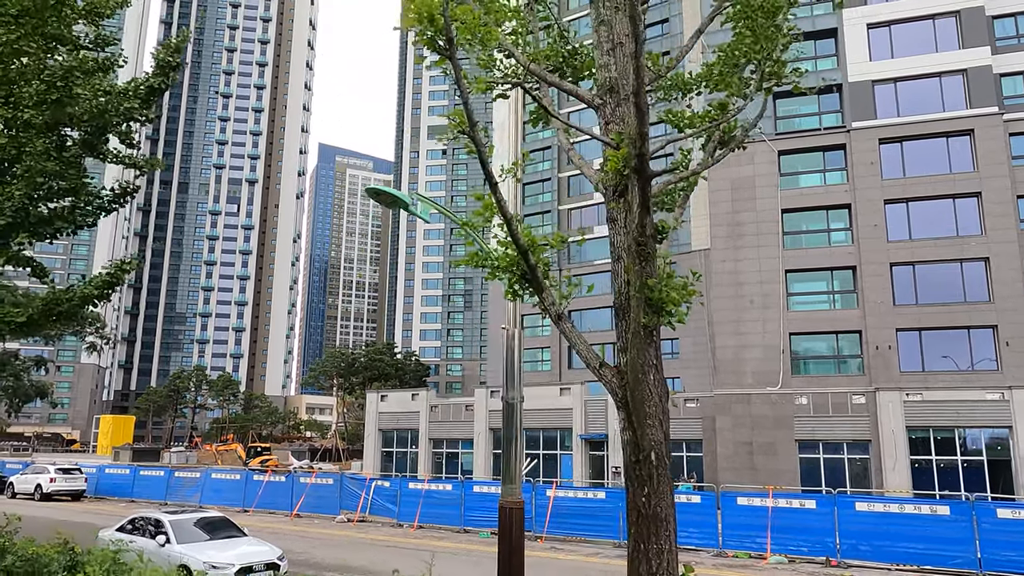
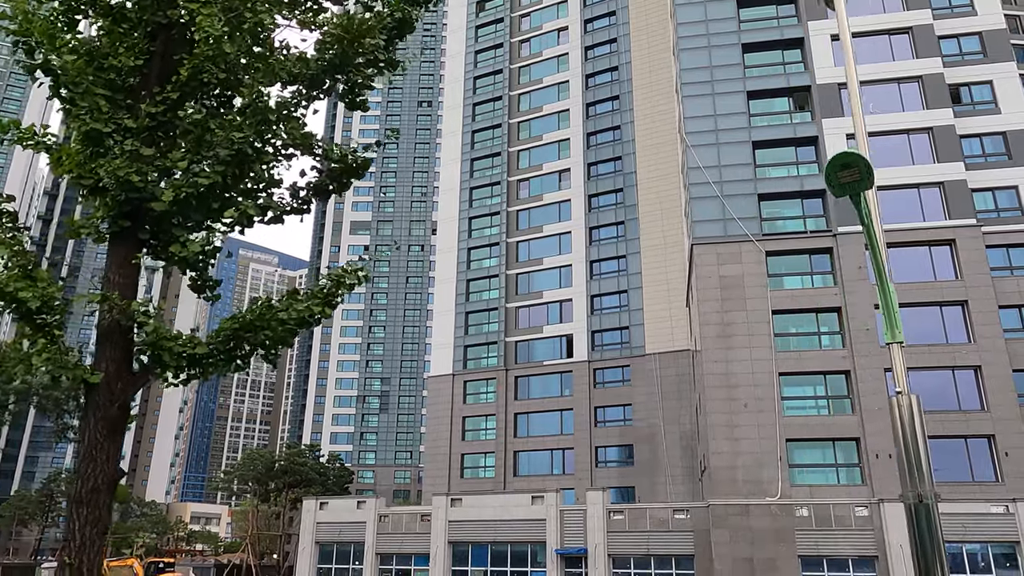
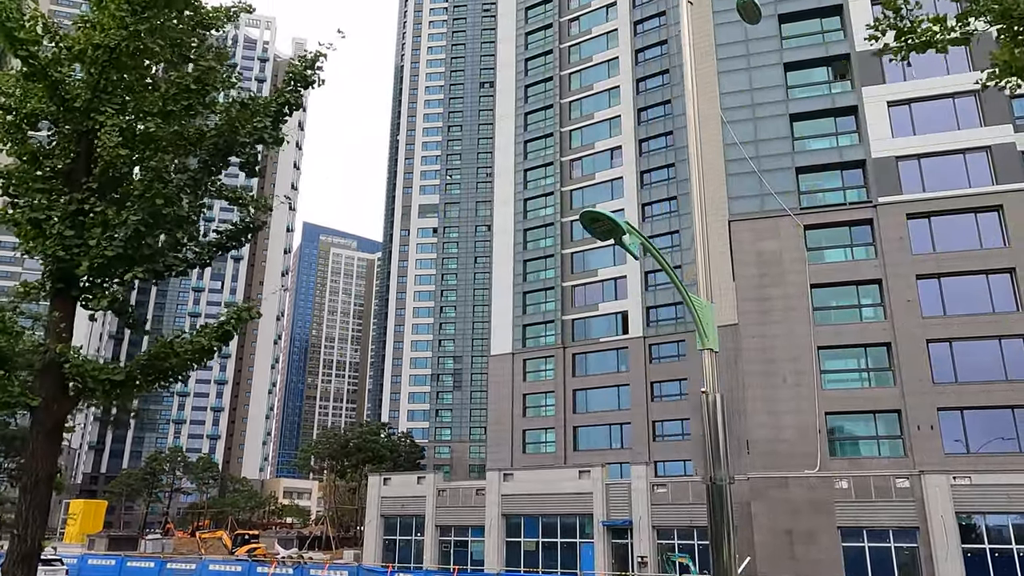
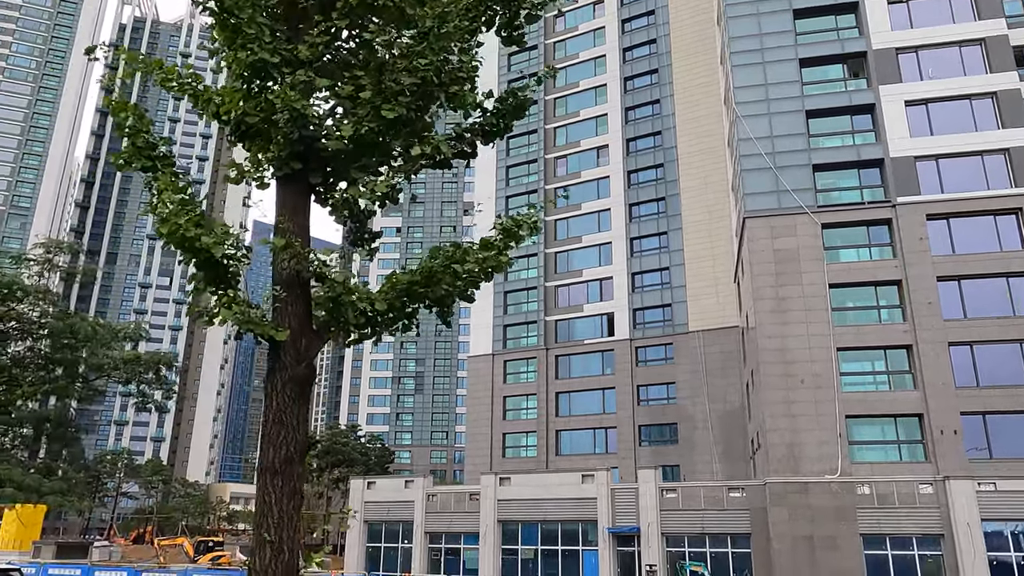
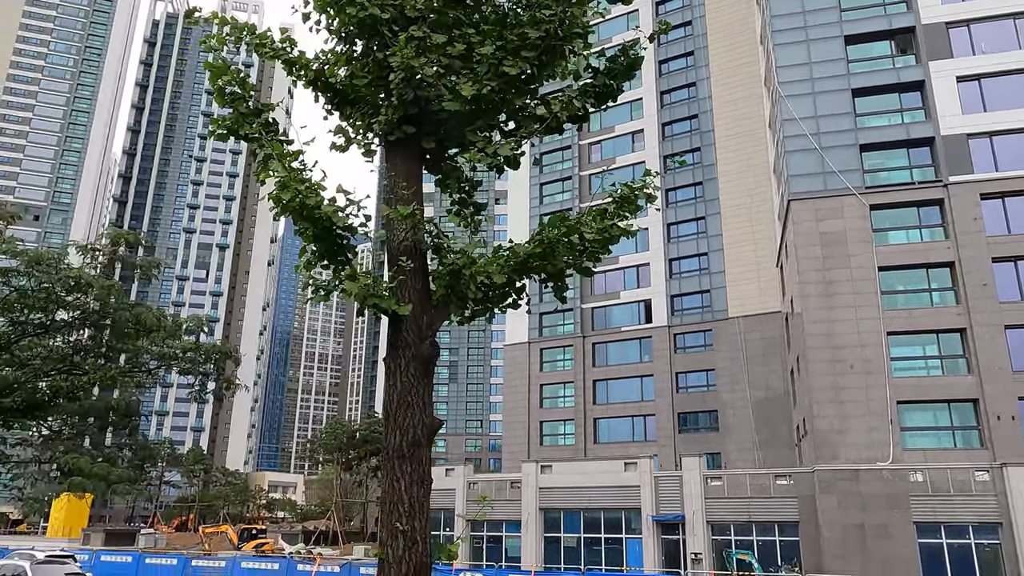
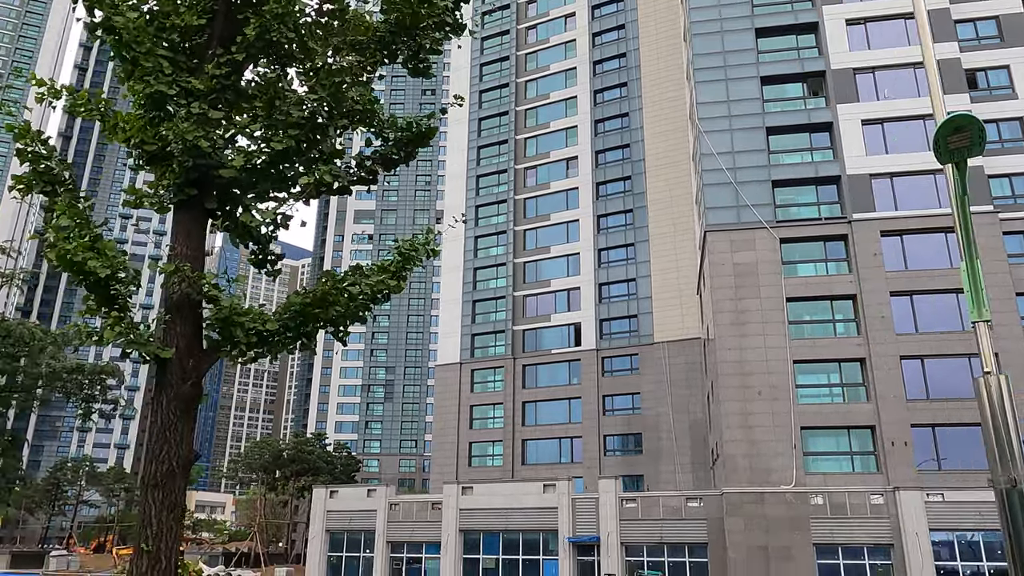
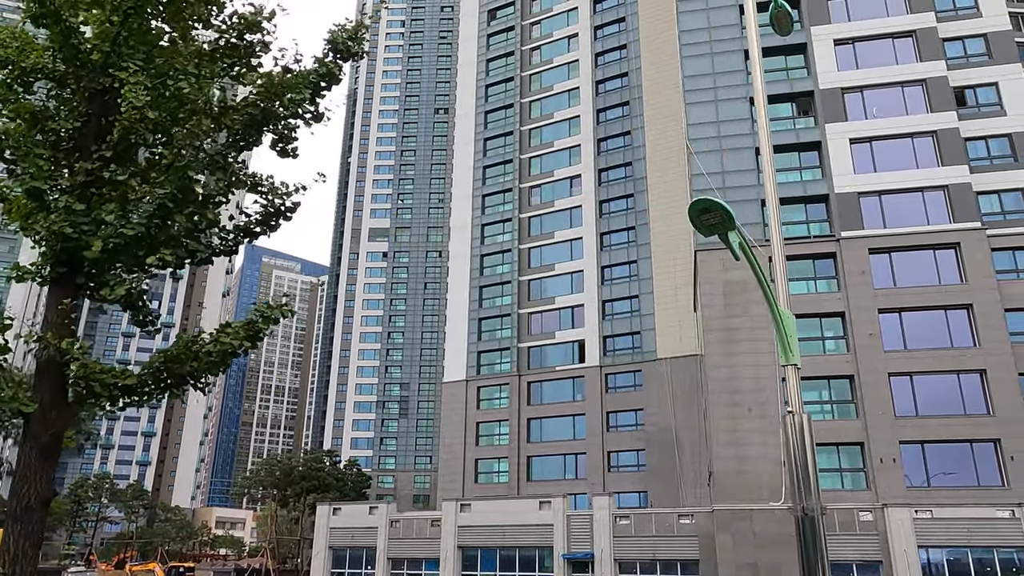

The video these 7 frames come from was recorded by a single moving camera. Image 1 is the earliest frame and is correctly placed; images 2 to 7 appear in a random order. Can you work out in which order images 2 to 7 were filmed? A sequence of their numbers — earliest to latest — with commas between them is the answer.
3, 7, 2, 6, 4, 5
